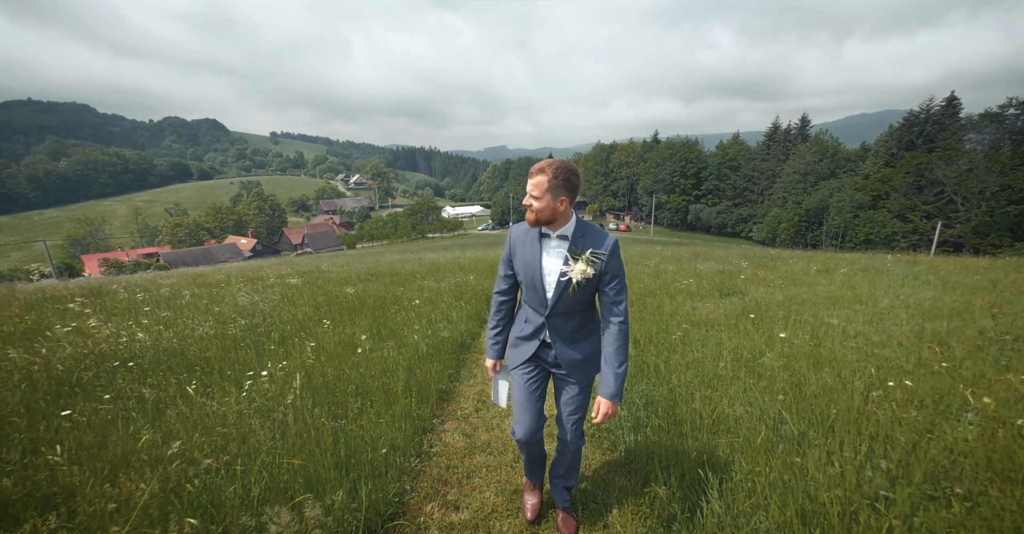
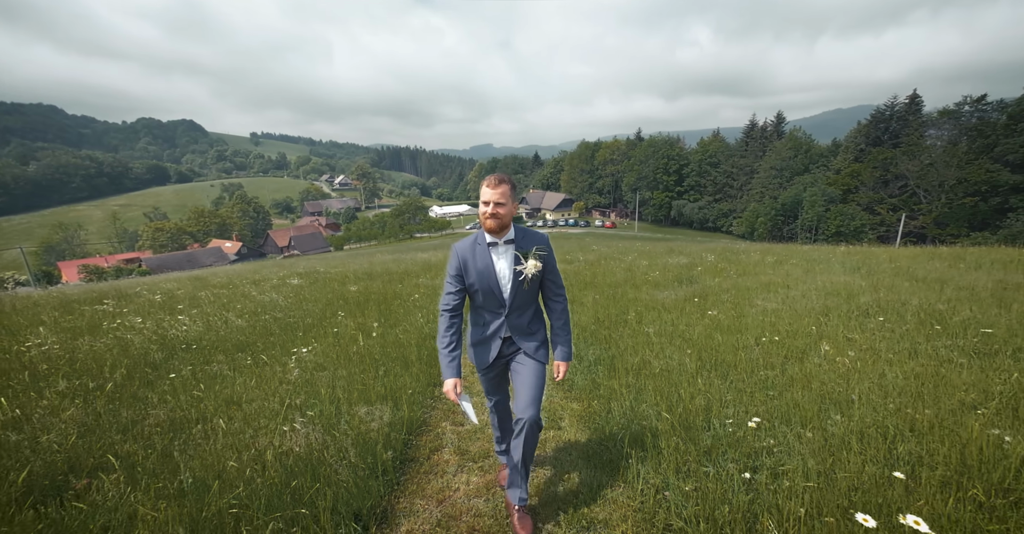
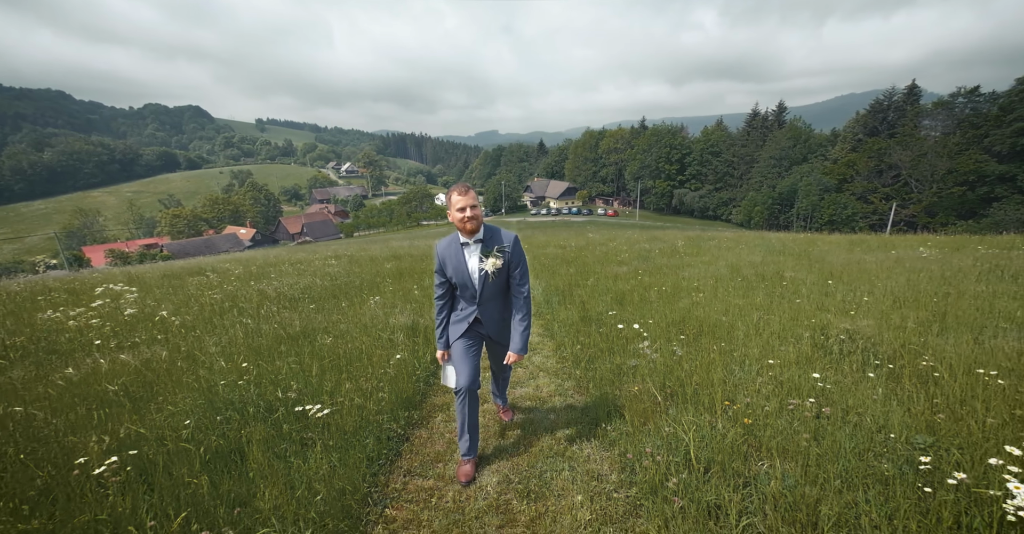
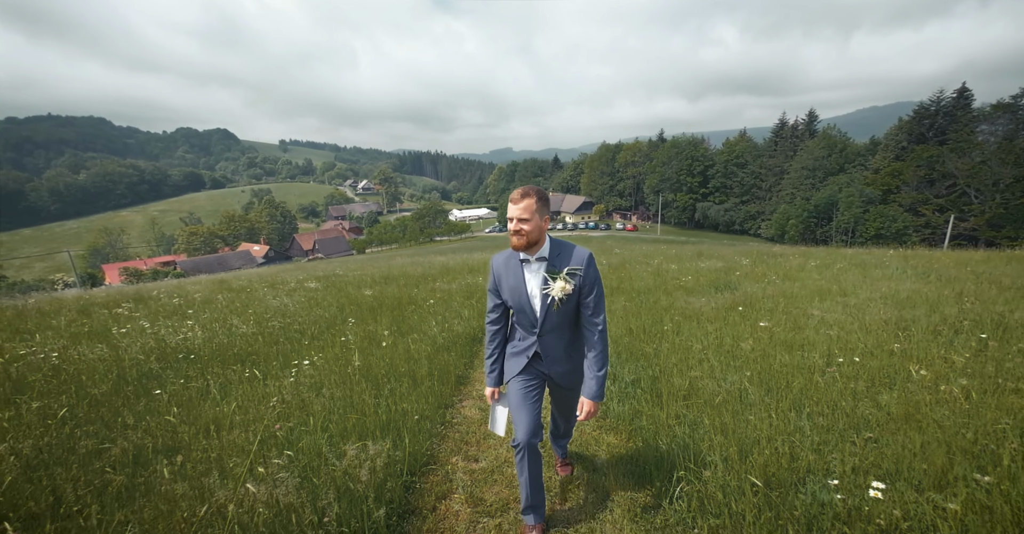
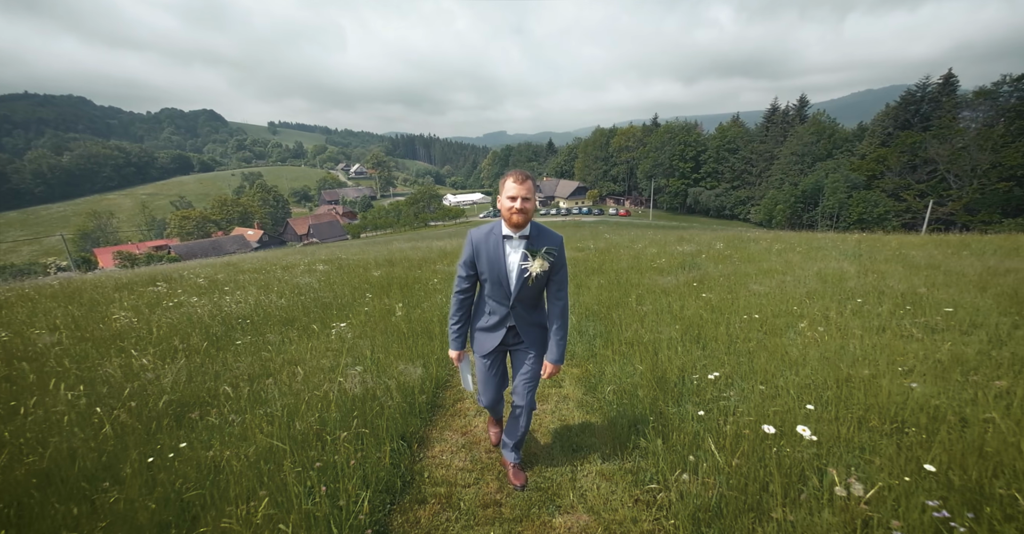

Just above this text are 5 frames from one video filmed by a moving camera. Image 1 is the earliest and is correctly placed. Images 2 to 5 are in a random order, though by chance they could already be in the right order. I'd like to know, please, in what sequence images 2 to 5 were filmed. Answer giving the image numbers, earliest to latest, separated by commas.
4, 2, 5, 3
